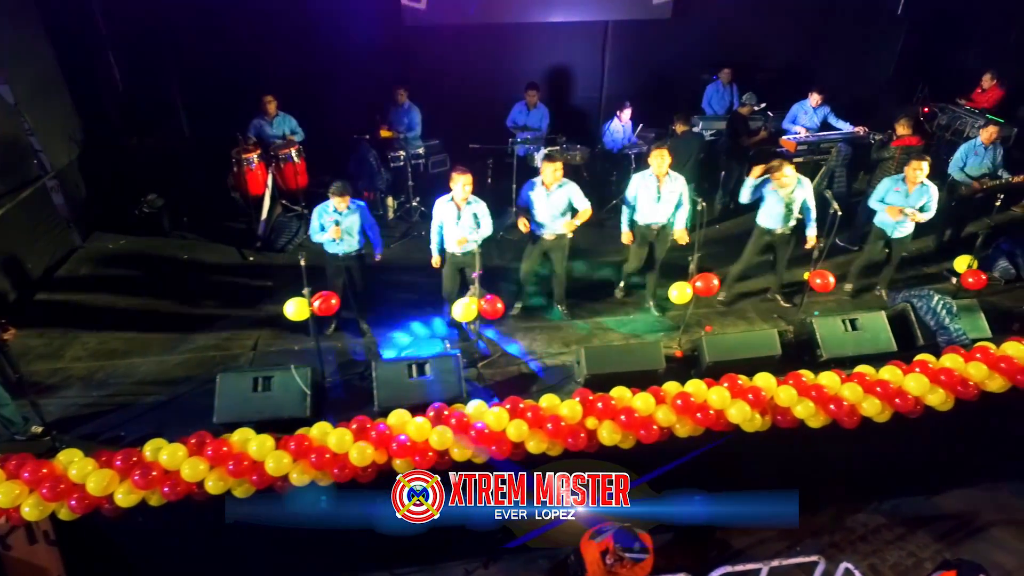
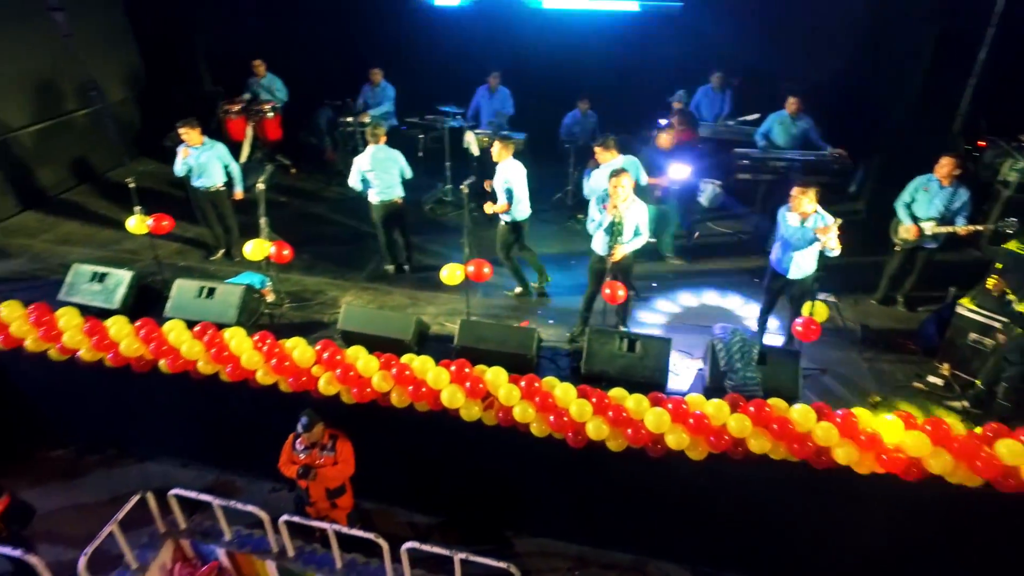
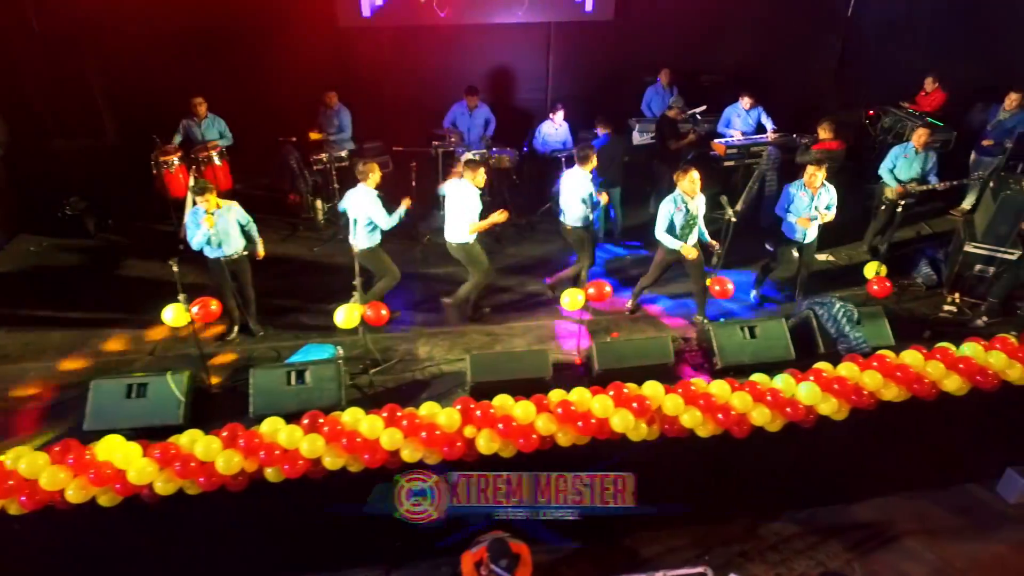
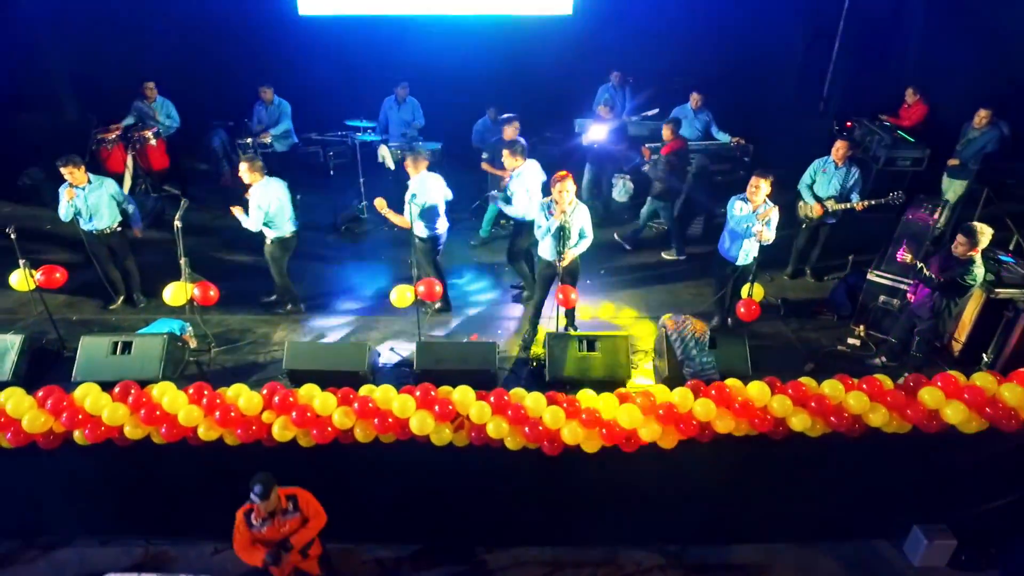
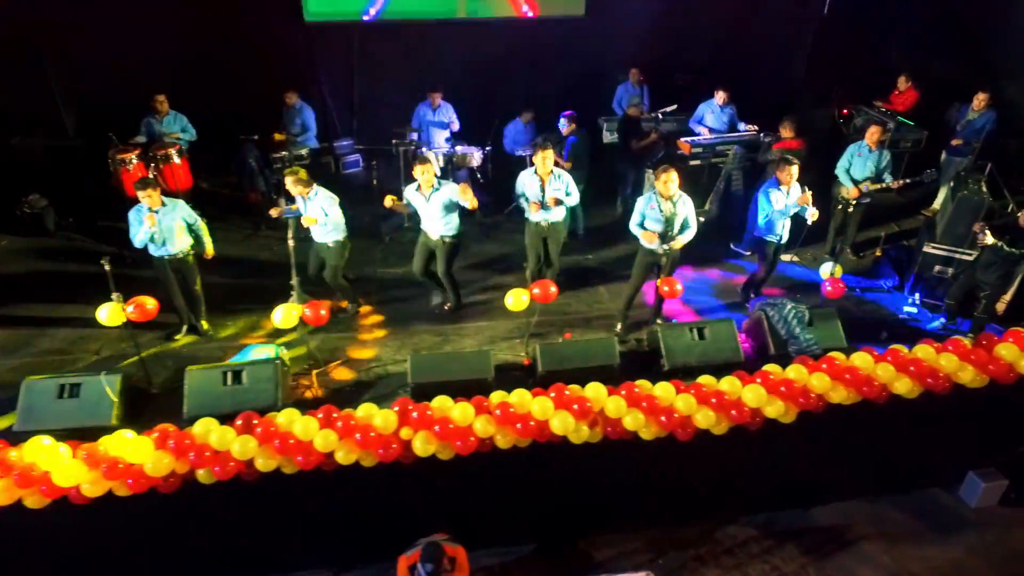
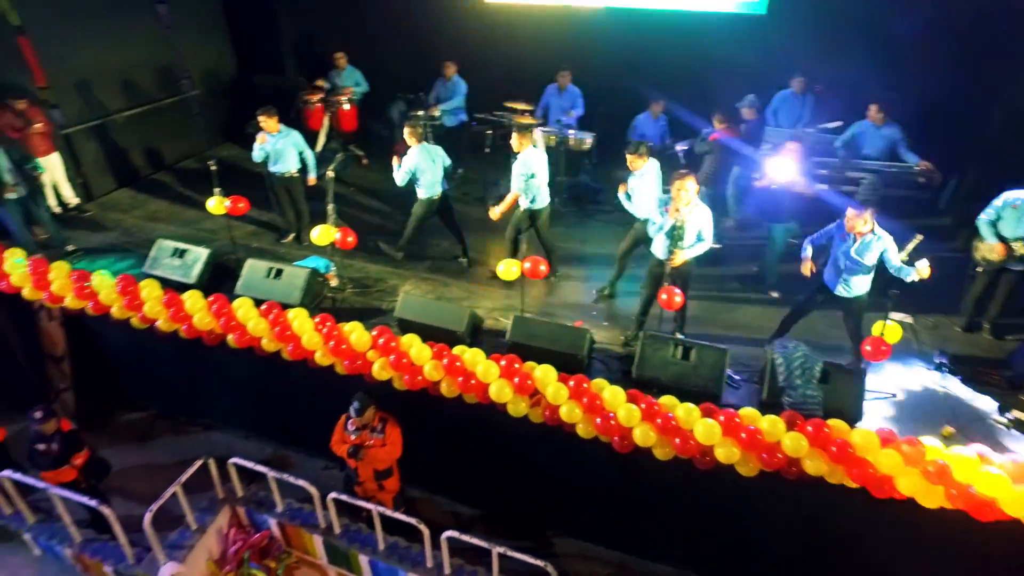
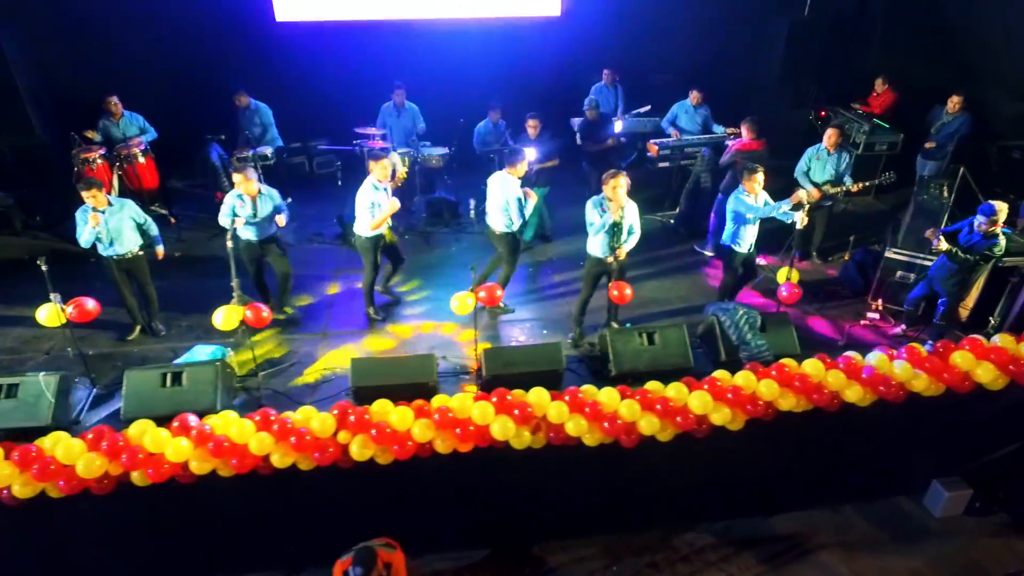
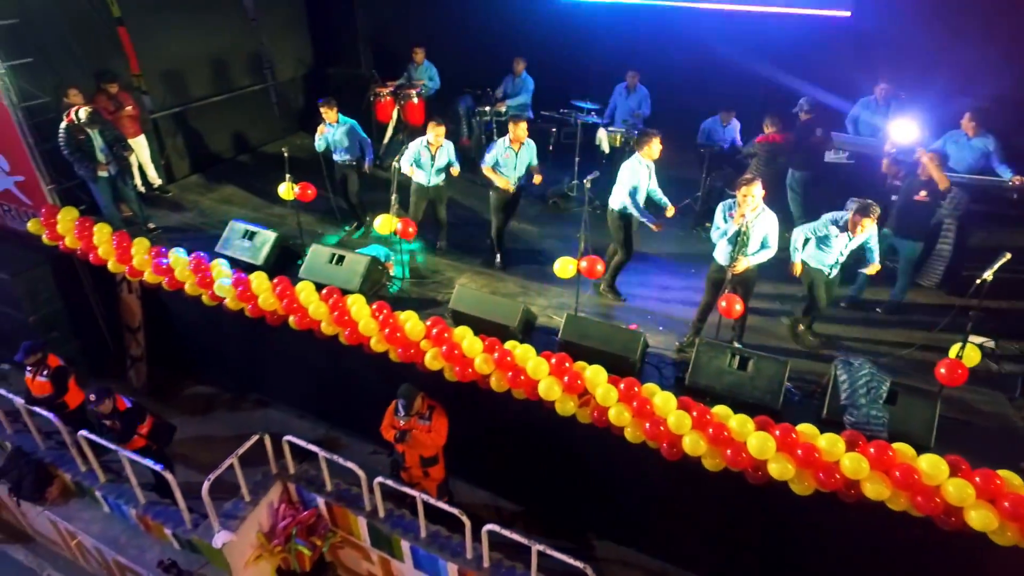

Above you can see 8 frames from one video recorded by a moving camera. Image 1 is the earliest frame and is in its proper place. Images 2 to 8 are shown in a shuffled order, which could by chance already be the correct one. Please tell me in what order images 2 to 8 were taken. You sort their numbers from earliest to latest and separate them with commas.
3, 5, 7, 4, 2, 6, 8
